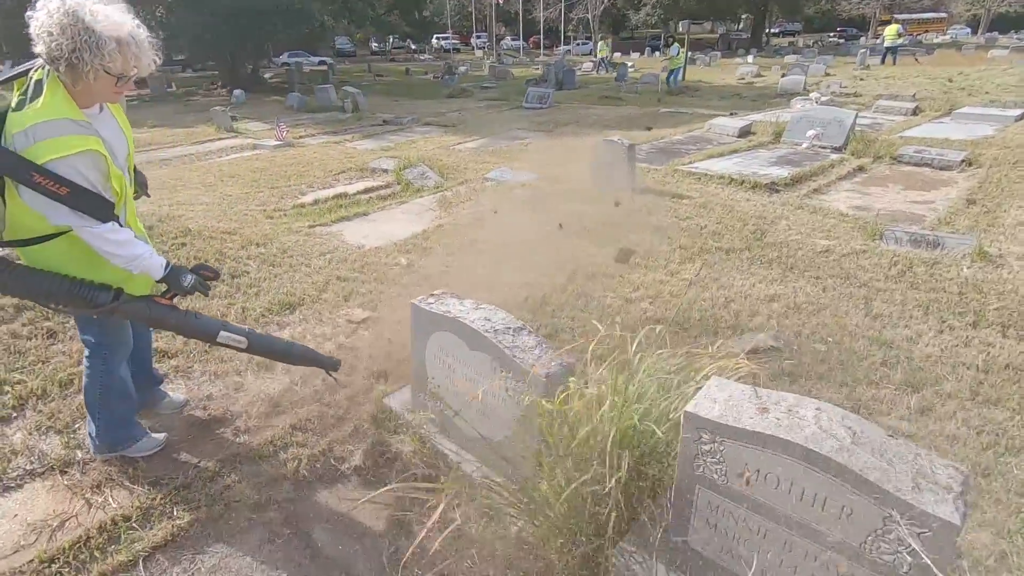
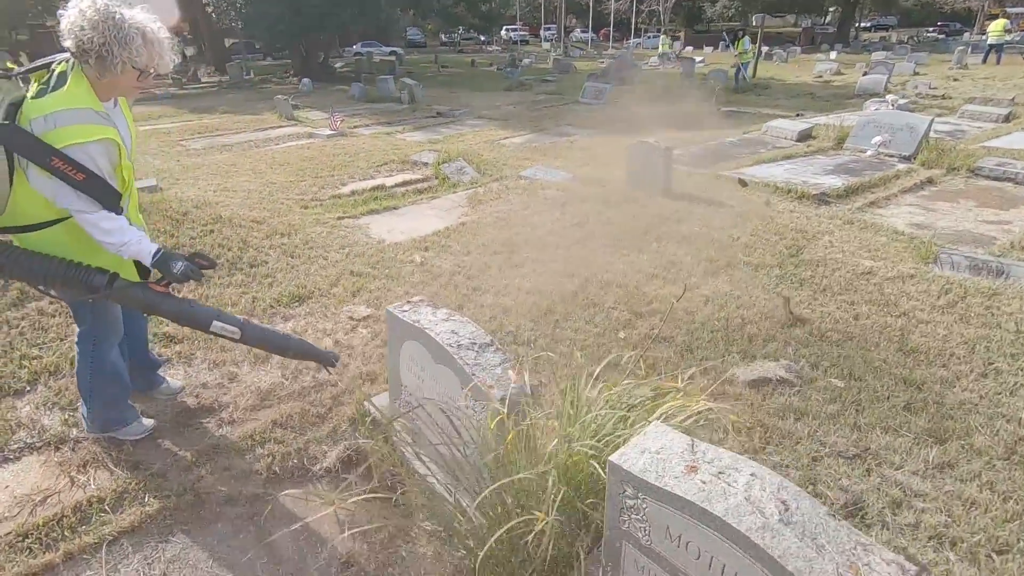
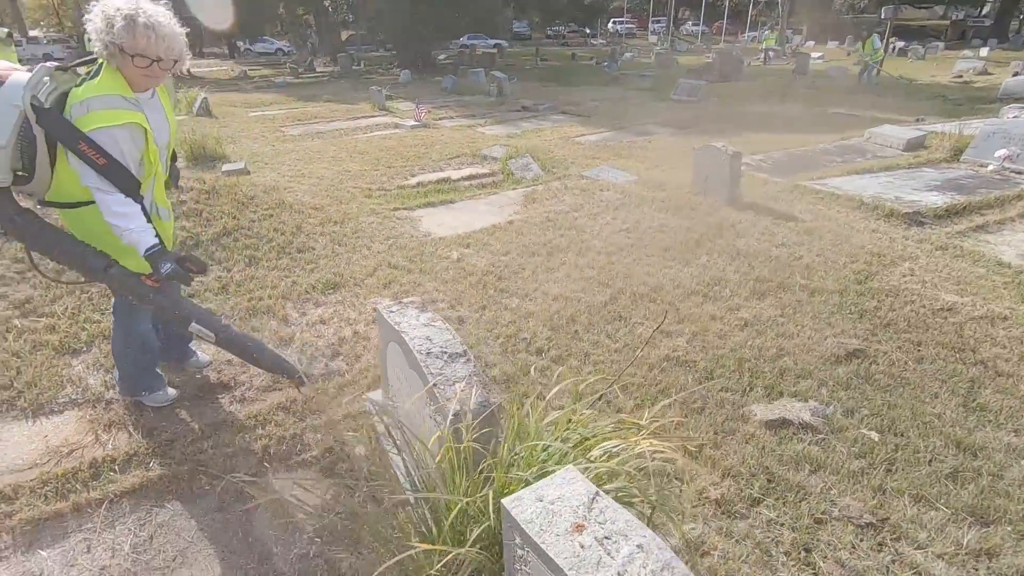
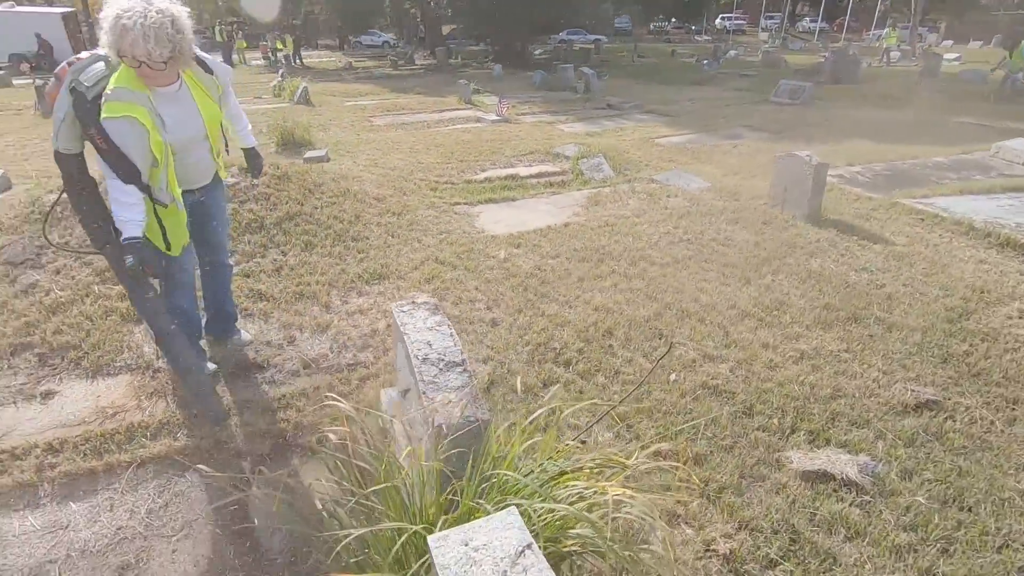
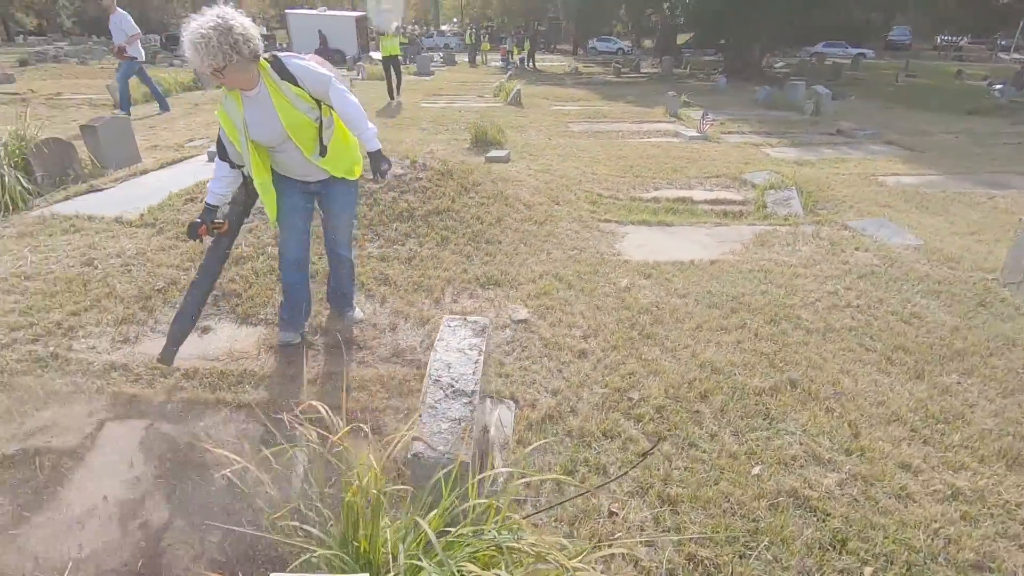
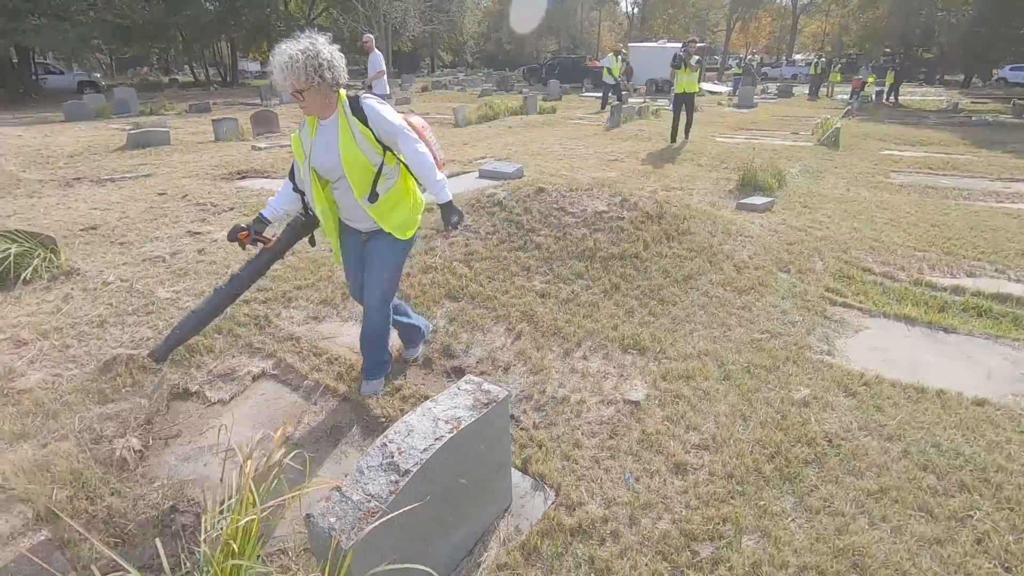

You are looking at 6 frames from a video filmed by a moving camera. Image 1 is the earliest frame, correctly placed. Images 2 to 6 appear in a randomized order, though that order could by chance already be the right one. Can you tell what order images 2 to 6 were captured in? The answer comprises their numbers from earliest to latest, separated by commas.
2, 3, 4, 5, 6
